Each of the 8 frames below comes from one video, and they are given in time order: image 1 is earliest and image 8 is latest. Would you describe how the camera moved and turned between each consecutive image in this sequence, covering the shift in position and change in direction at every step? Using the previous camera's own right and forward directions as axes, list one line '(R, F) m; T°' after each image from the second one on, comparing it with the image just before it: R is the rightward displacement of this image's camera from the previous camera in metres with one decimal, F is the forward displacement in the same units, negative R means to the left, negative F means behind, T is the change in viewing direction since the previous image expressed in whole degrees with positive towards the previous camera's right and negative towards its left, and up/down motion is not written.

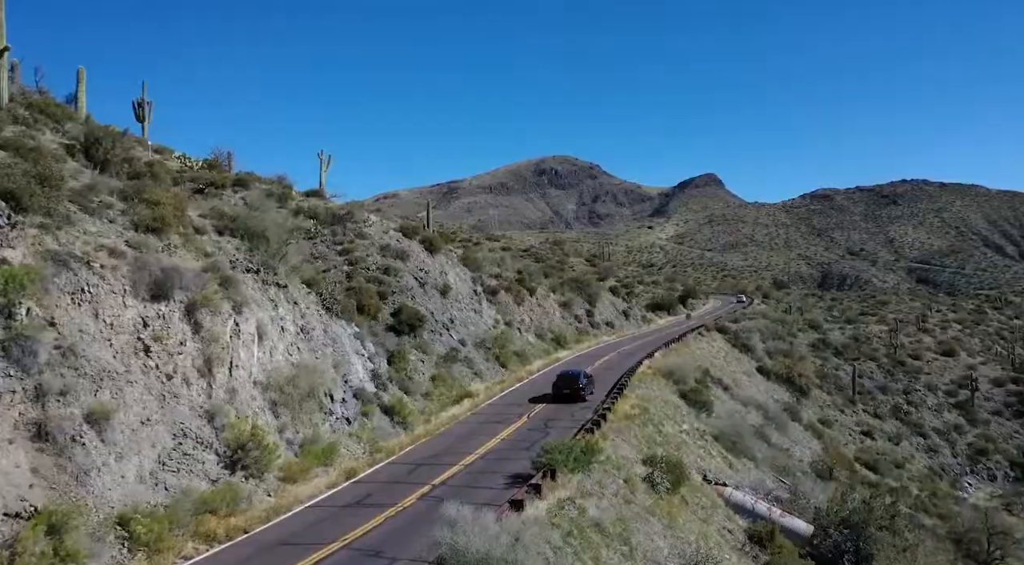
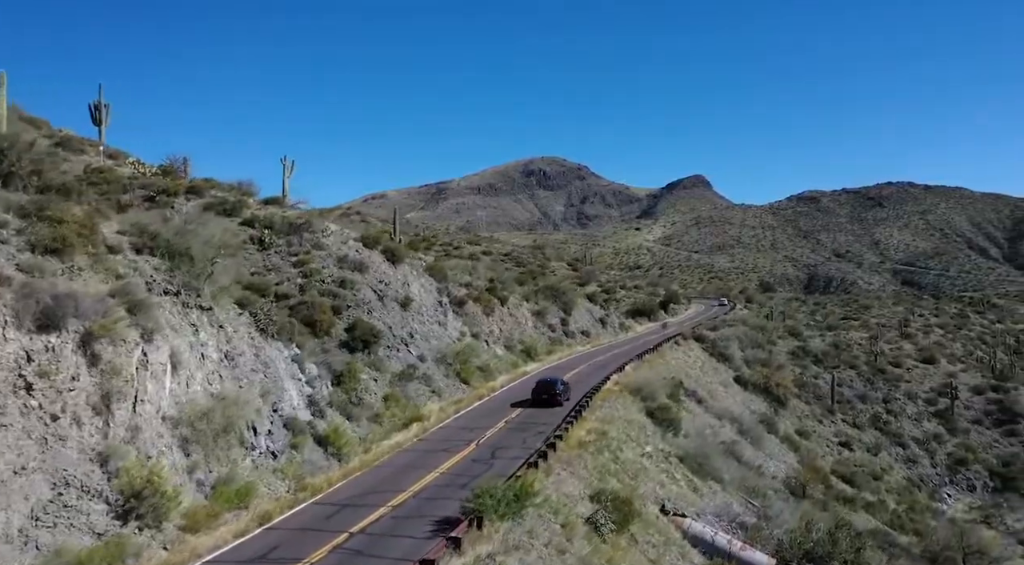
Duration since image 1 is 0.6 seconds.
(+0.8, +0.9) m; +1°
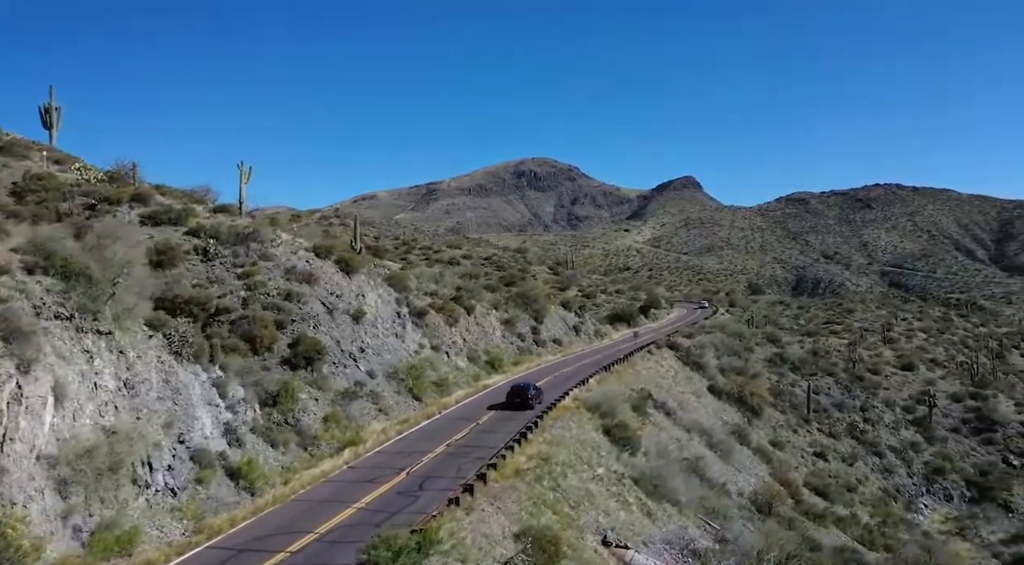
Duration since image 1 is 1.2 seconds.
(+1.0, +0.8) m; +1°
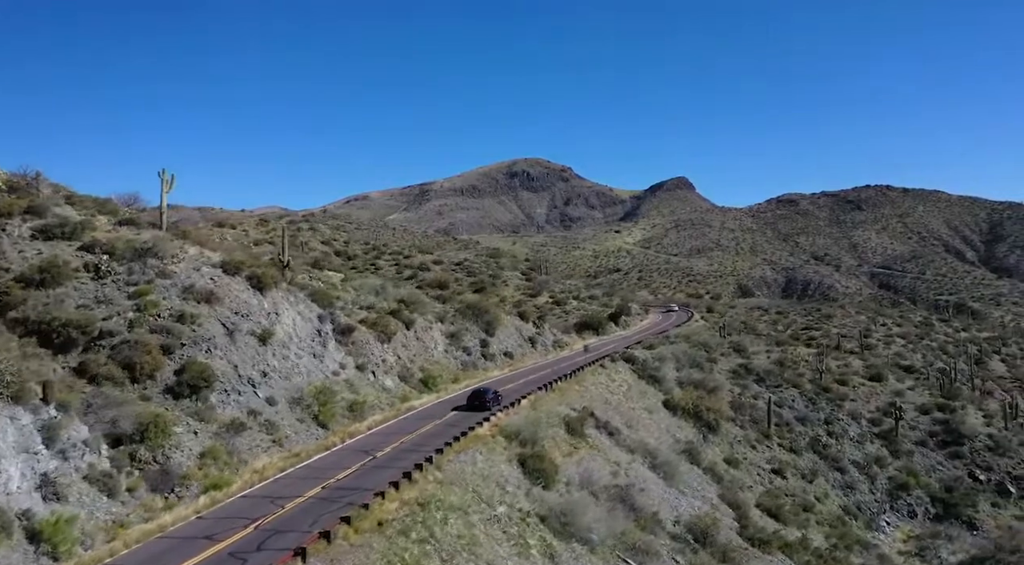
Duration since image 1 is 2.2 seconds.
(+2.2, +1.4) m; 0°
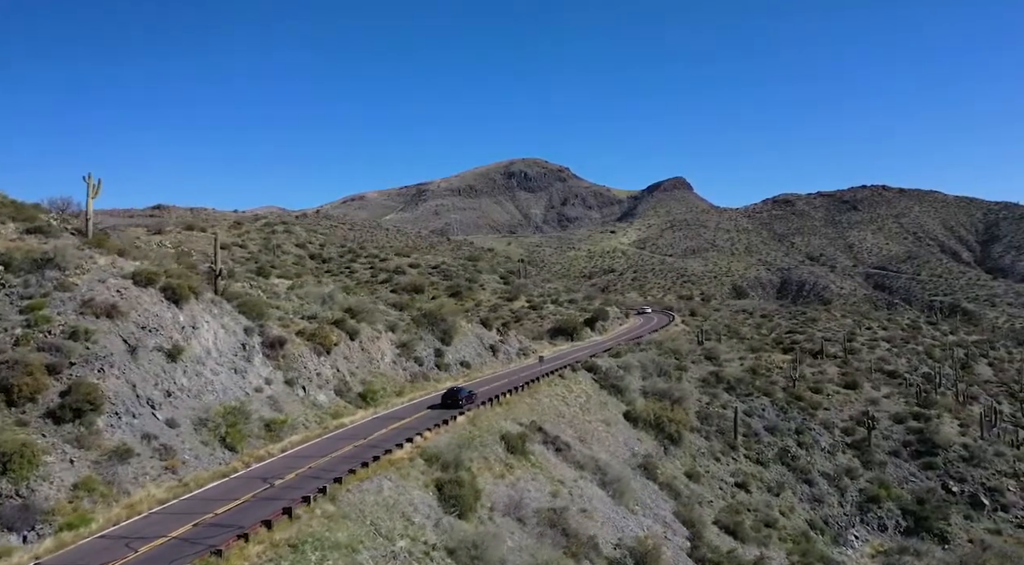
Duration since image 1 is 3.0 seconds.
(+2.0, +1.3) m; 0°
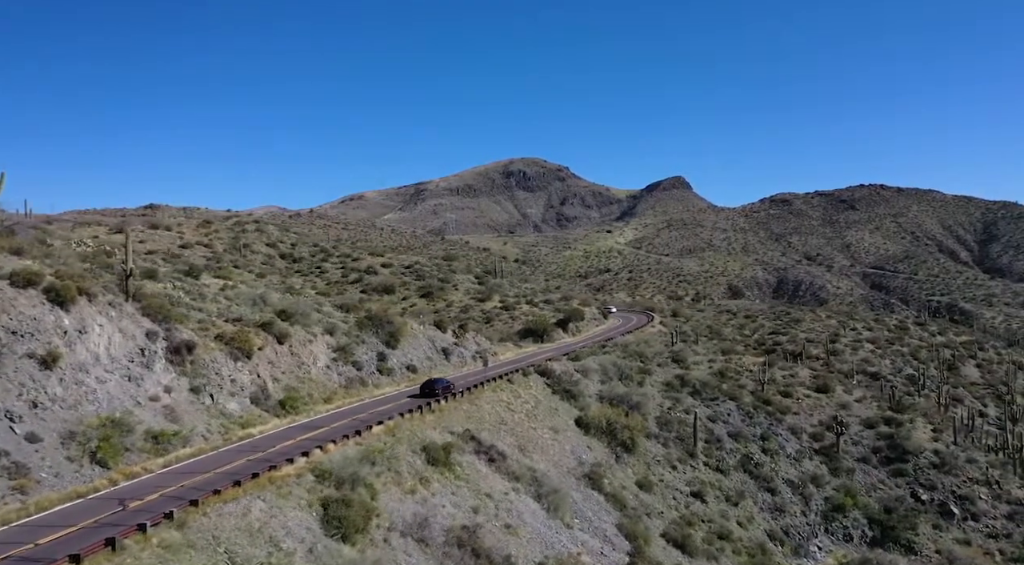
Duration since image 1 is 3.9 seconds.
(+2.4, +1.7) m; 0°
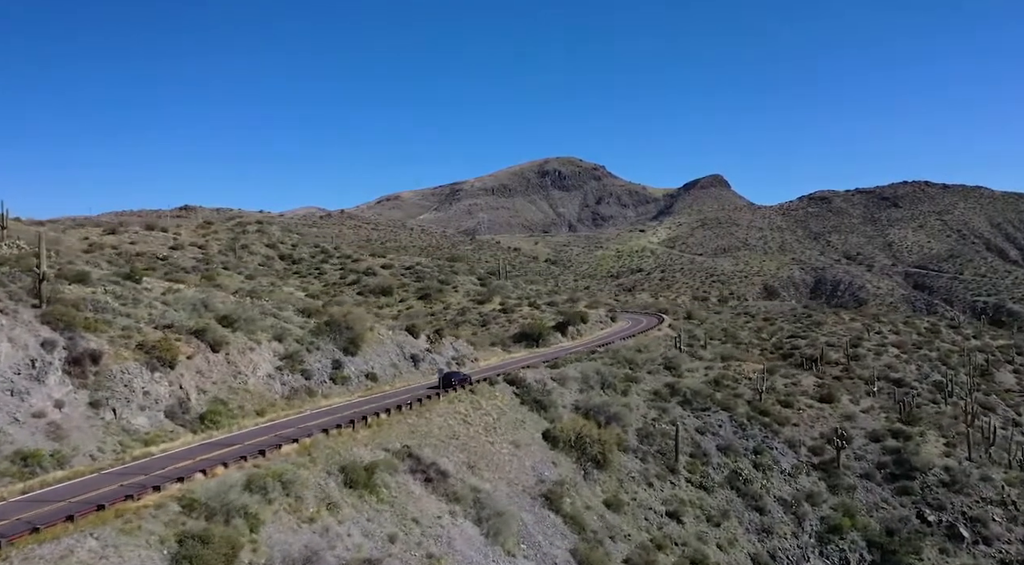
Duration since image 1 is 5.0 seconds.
(+3.1, +2.5) m; -3°
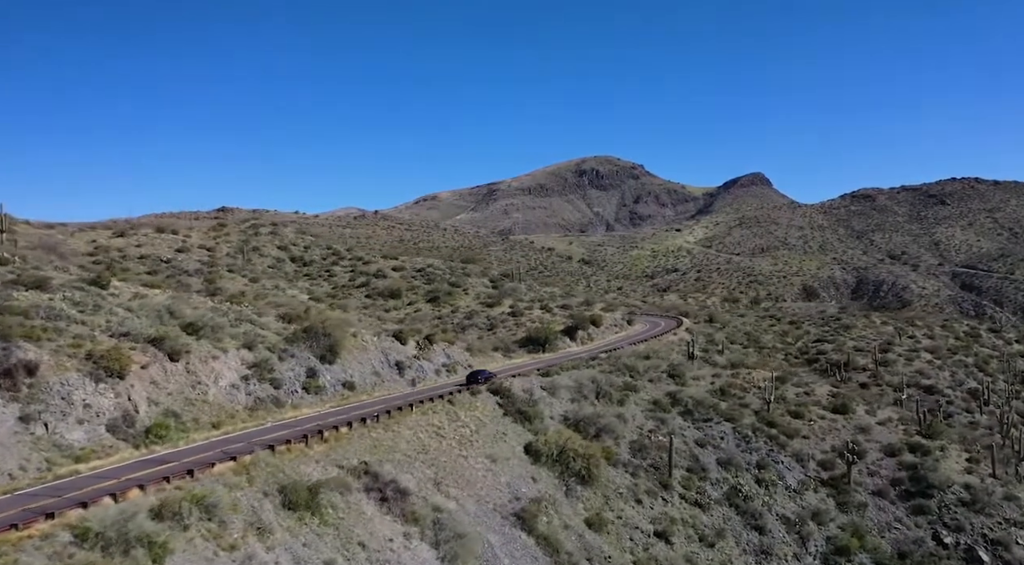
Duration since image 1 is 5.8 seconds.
(+2.3, +1.7) m; -3°
